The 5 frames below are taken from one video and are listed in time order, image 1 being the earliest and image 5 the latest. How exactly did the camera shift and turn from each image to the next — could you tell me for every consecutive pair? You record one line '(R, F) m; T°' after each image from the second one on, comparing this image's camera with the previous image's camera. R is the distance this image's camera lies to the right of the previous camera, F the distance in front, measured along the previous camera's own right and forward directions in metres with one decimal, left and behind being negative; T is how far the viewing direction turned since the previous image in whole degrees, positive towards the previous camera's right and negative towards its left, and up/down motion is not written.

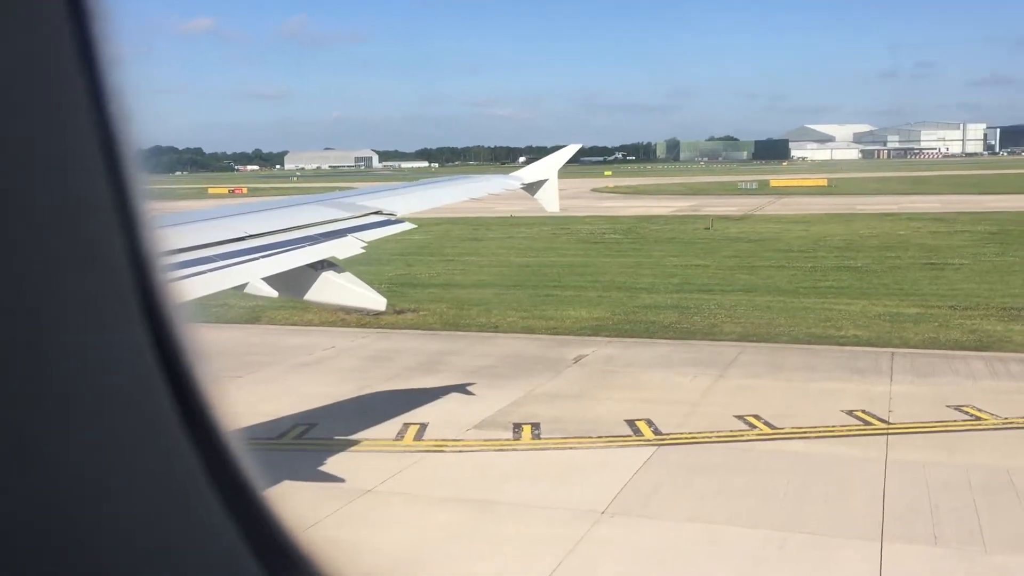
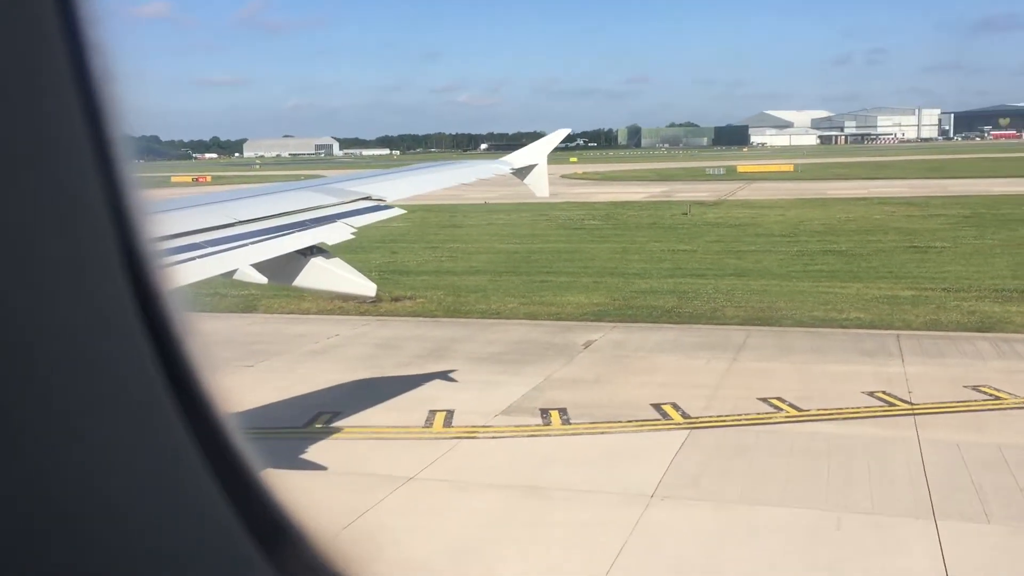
(-0.7, +0.1) m; +2°
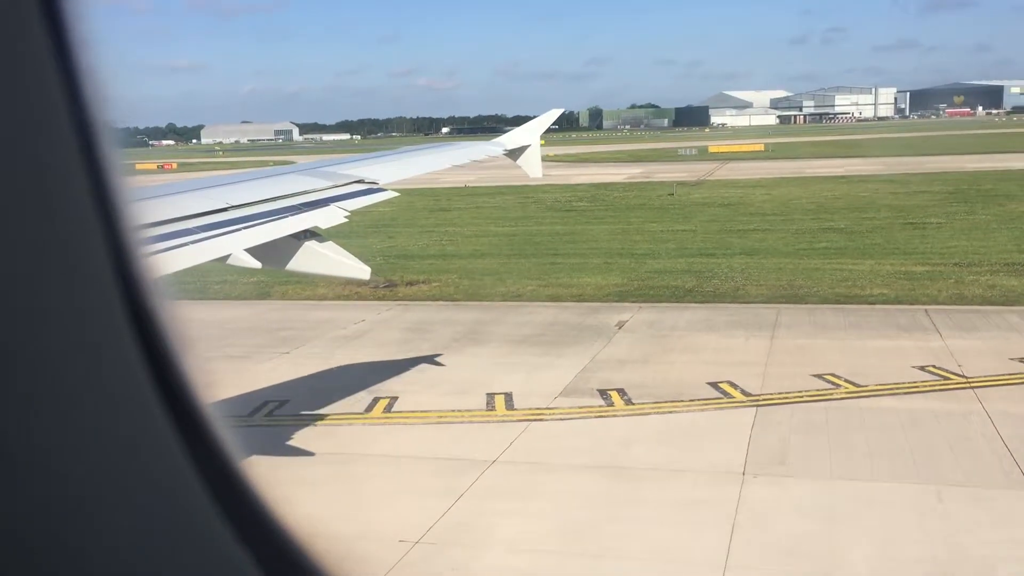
(-1.1, +0.1) m; +2°
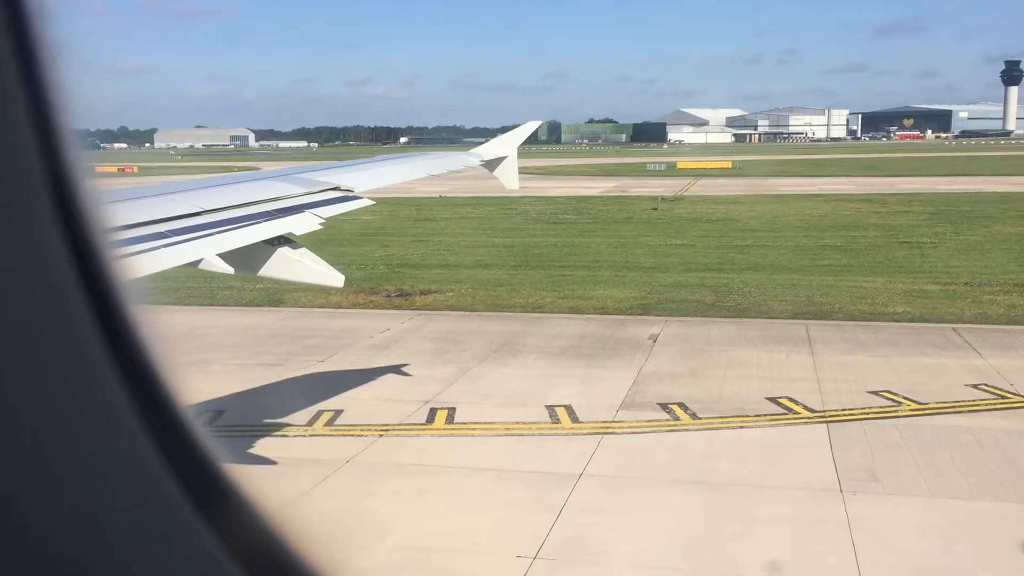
(-1.2, +0.2) m; +2°
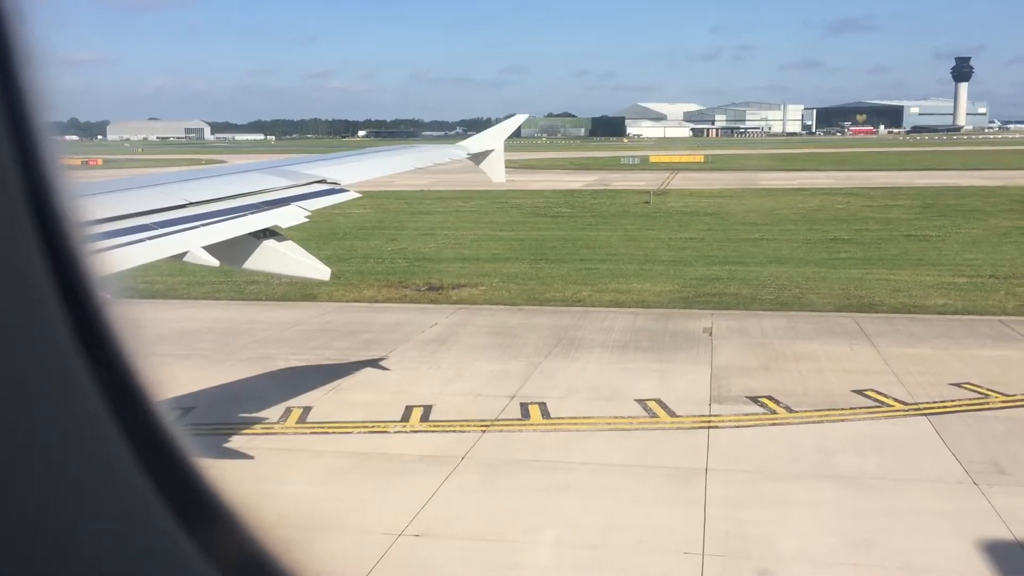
(-1.5, +0.1) m; +2°
